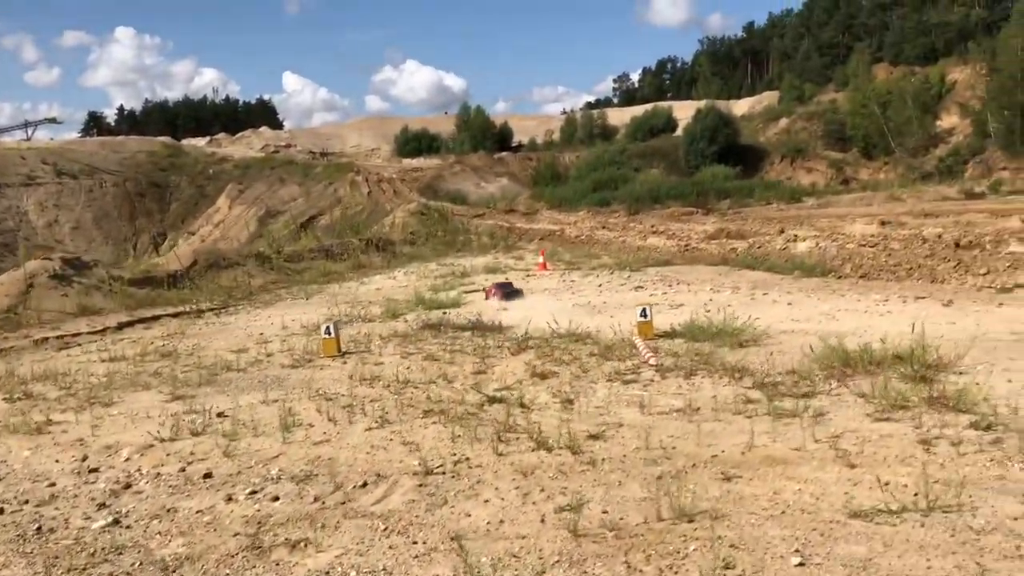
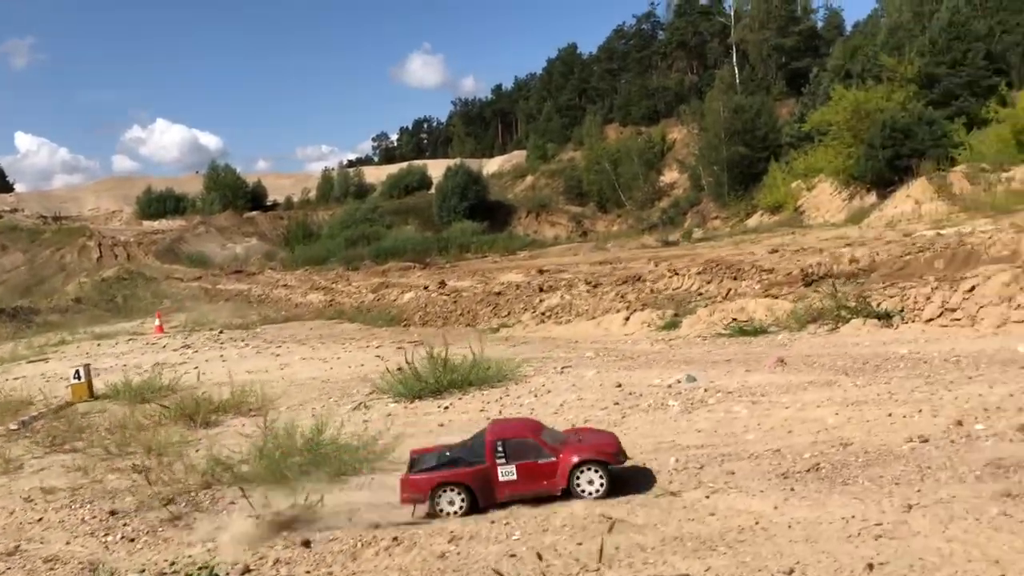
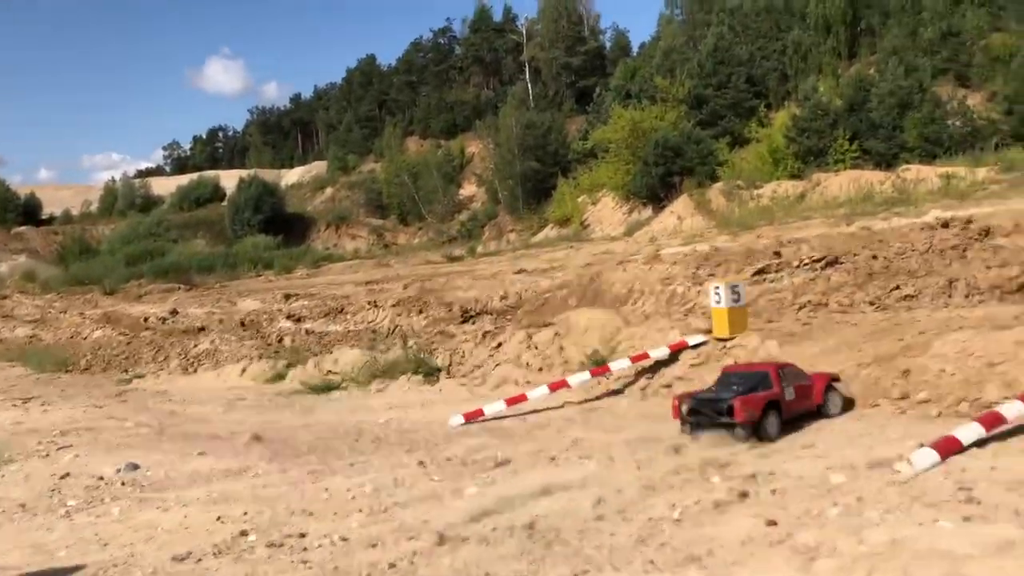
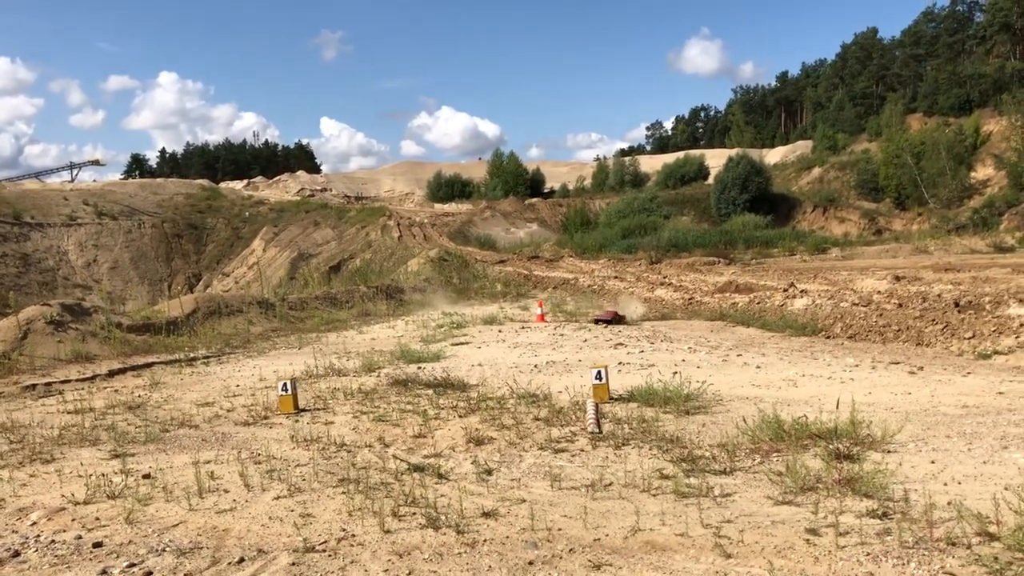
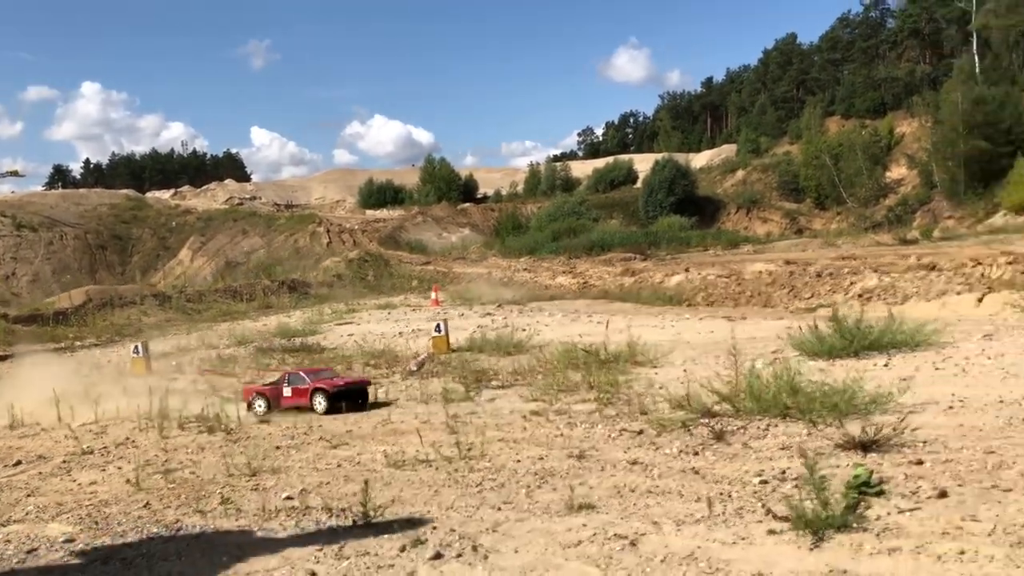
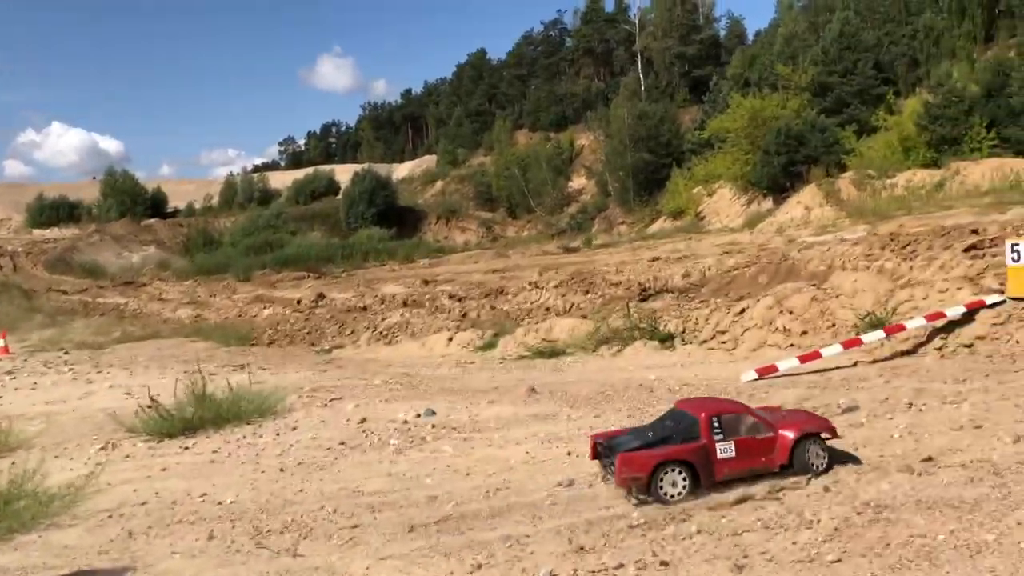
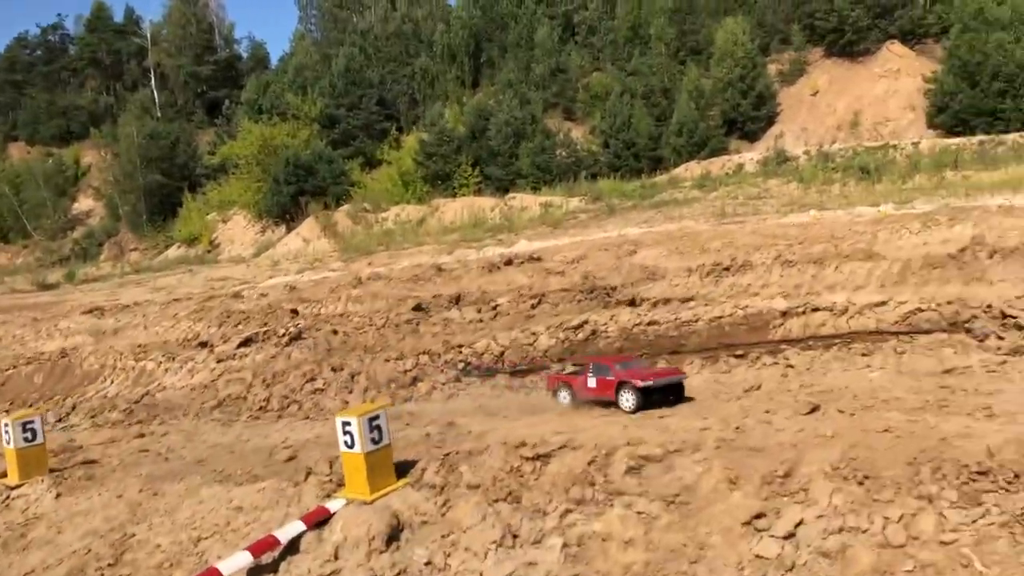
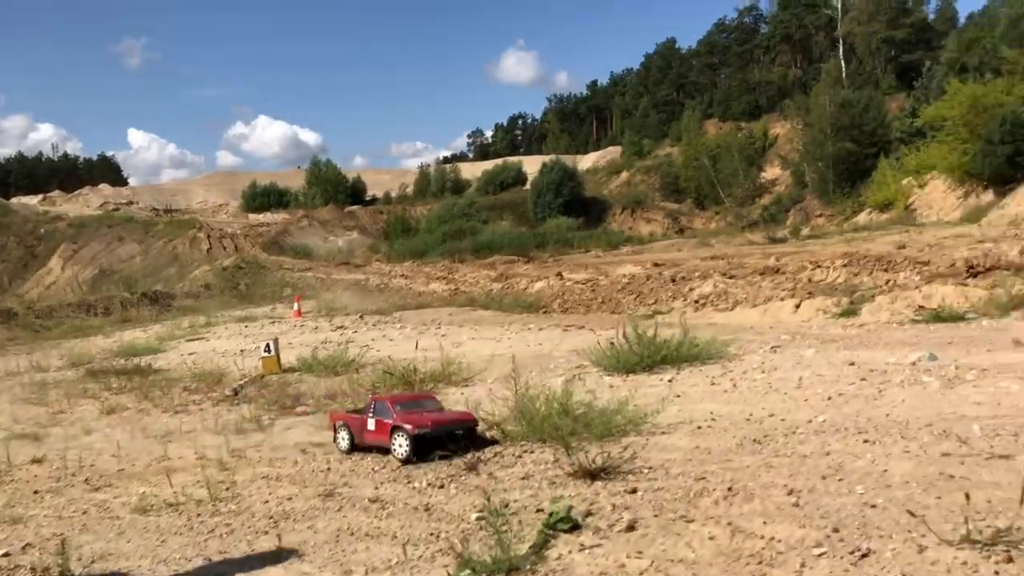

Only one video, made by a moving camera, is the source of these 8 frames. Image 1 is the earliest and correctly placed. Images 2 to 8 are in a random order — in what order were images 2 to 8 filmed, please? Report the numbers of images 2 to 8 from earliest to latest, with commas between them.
4, 5, 8, 2, 6, 3, 7
